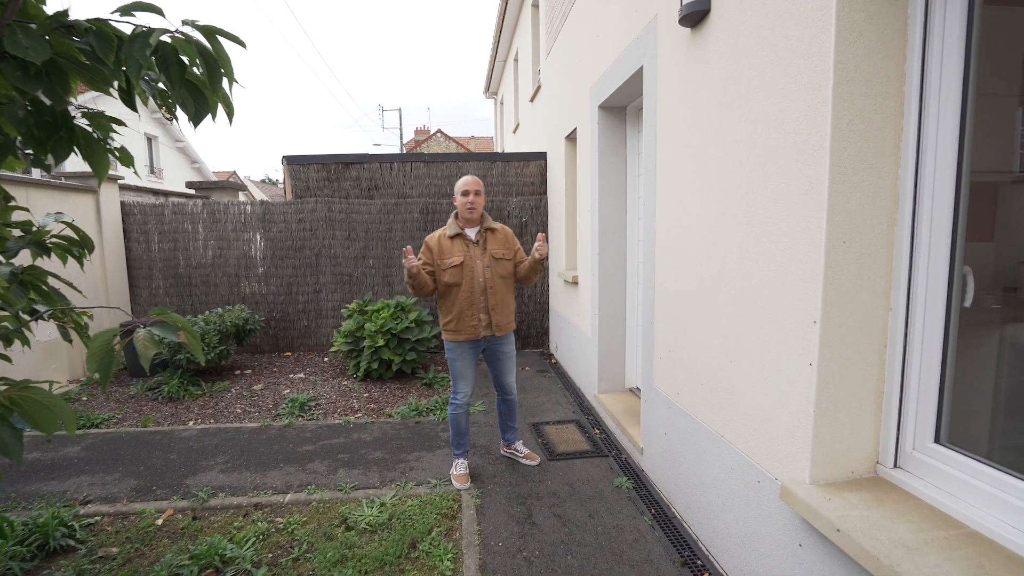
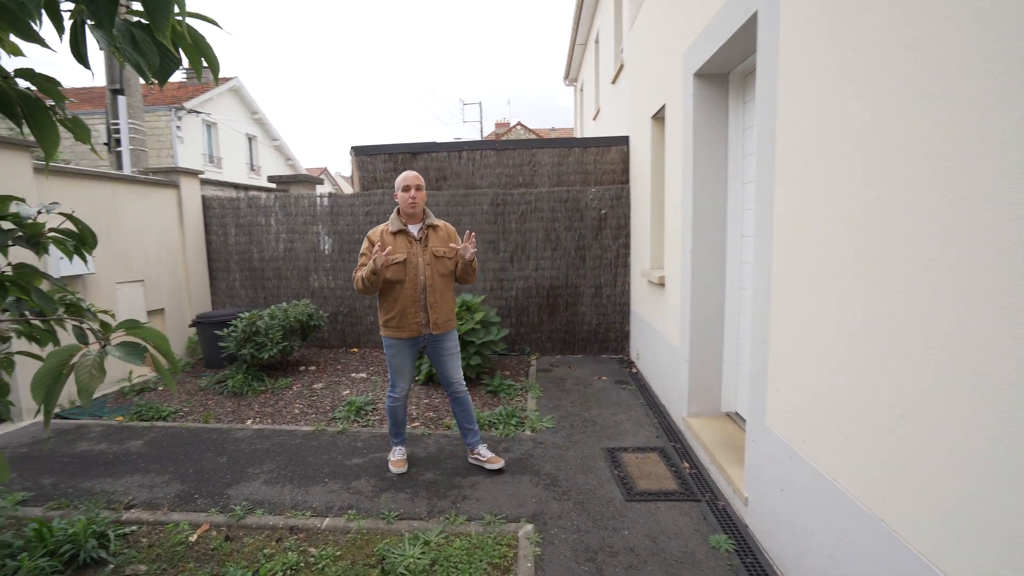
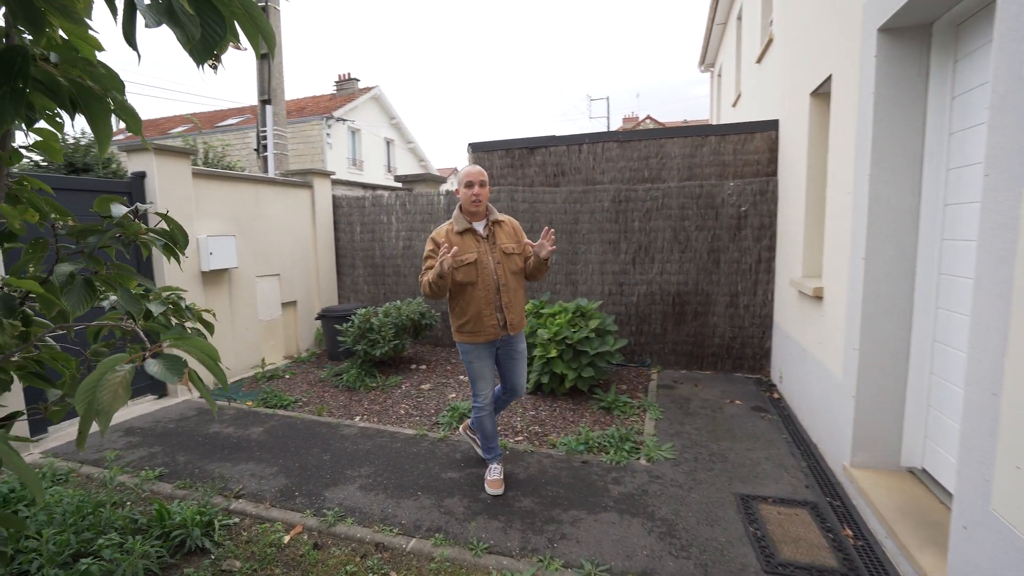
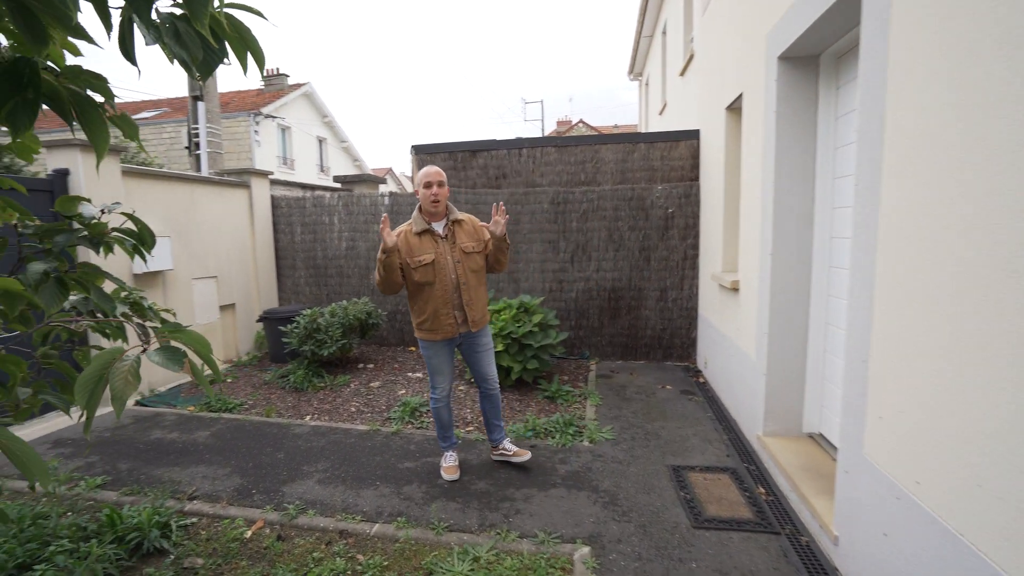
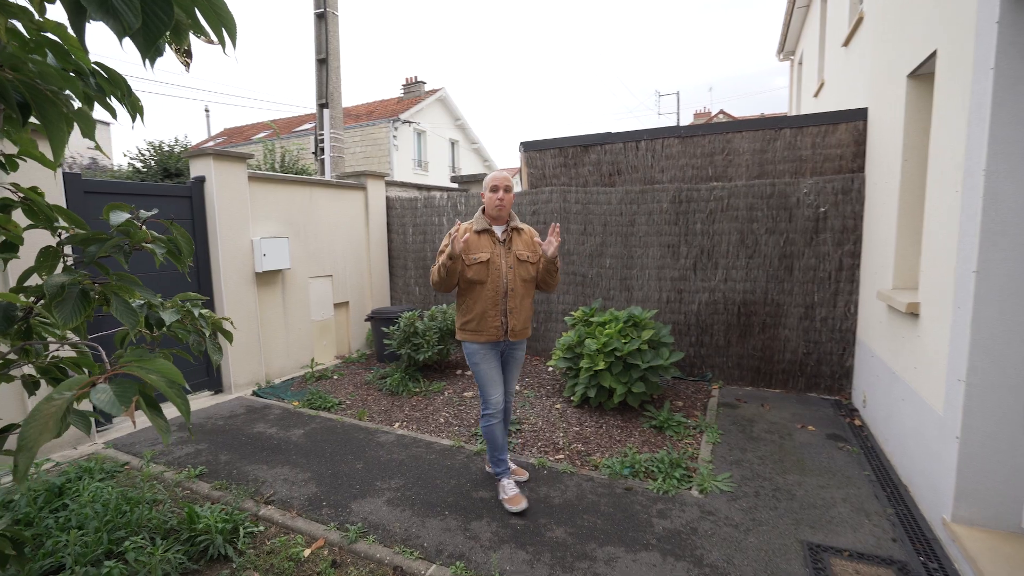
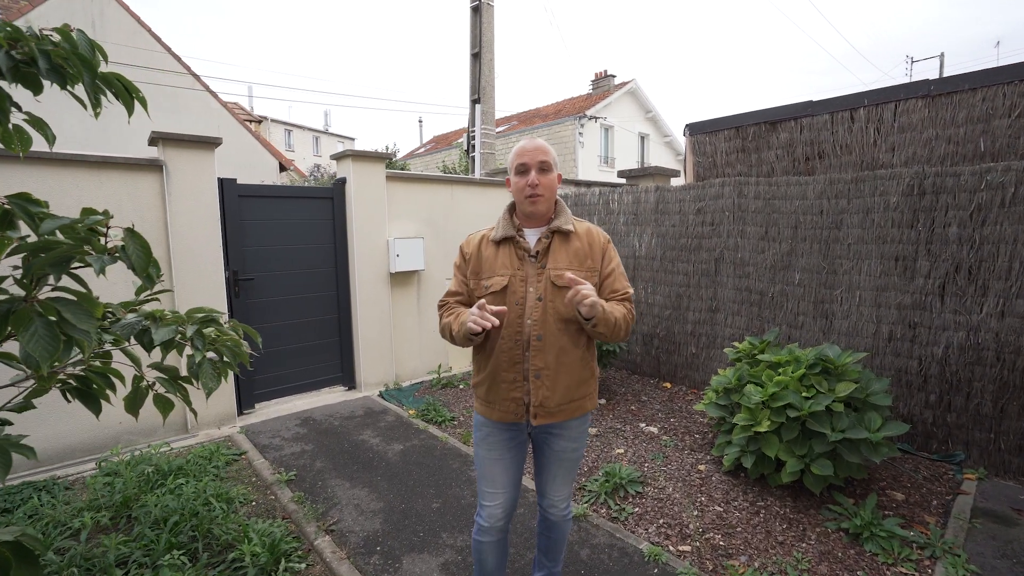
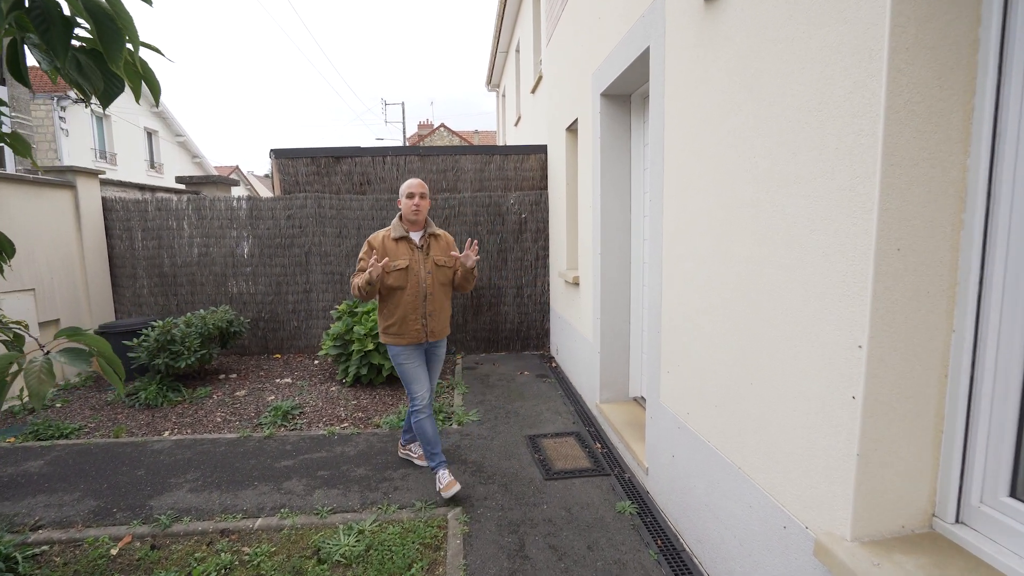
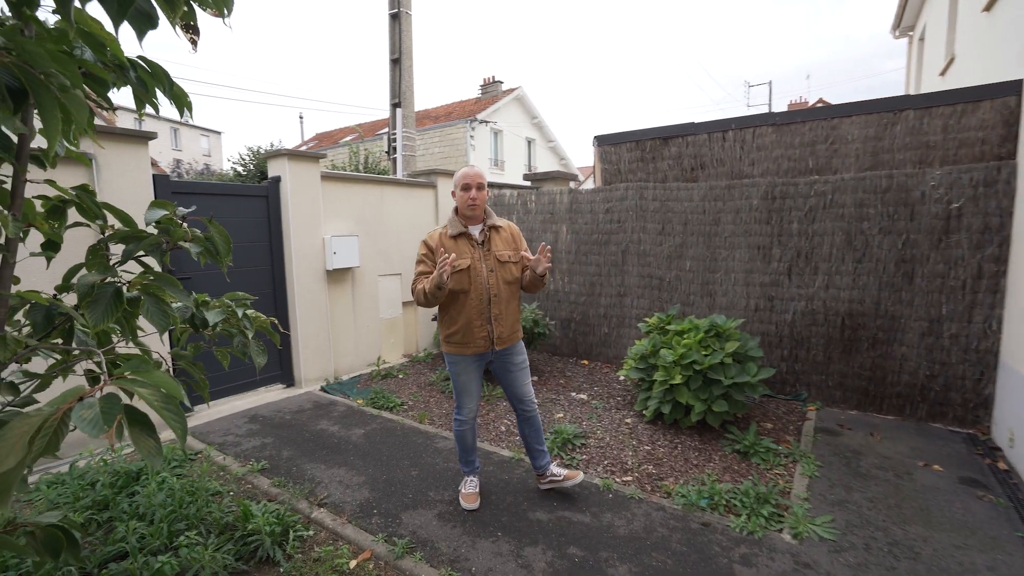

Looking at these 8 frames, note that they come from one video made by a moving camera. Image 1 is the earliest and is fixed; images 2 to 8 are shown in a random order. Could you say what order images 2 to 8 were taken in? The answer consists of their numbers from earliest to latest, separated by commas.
7, 2, 4, 3, 5, 8, 6
